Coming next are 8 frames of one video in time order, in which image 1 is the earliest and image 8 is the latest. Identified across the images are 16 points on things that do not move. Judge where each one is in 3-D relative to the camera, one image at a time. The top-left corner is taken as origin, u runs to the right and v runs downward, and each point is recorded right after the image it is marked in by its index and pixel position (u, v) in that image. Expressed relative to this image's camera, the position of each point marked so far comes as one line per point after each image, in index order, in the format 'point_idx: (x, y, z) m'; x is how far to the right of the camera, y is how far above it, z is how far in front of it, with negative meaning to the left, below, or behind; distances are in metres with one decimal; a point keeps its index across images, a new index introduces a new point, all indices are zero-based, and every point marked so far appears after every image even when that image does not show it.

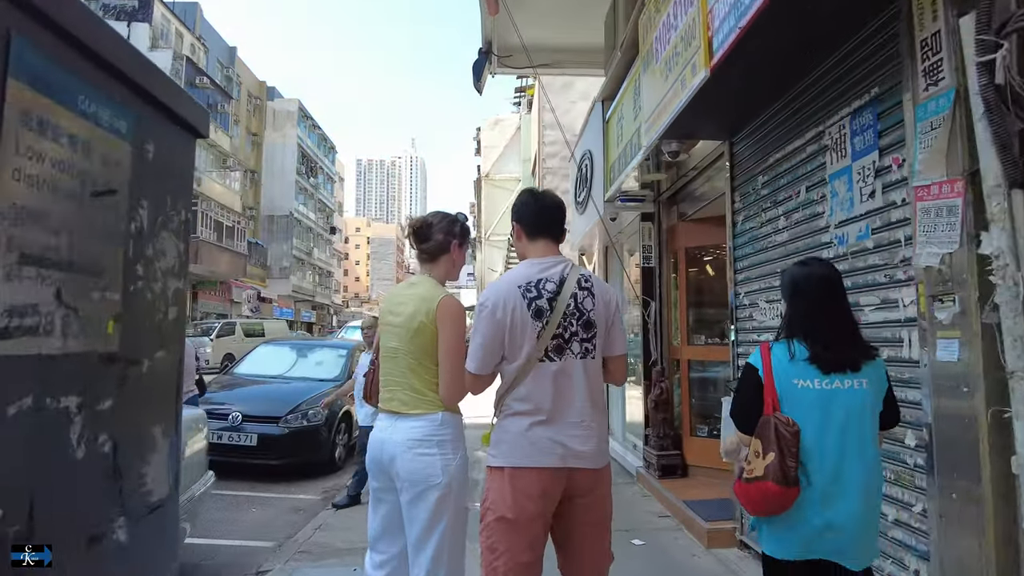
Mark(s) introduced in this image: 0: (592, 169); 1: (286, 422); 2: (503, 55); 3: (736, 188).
0: (+1.0, +1.4, +7.7) m
1: (-2.5, -1.4, +6.9) m
2: (-0.1, +3.4, +9.1) m
3: (+1.7, +0.8, +4.9) m
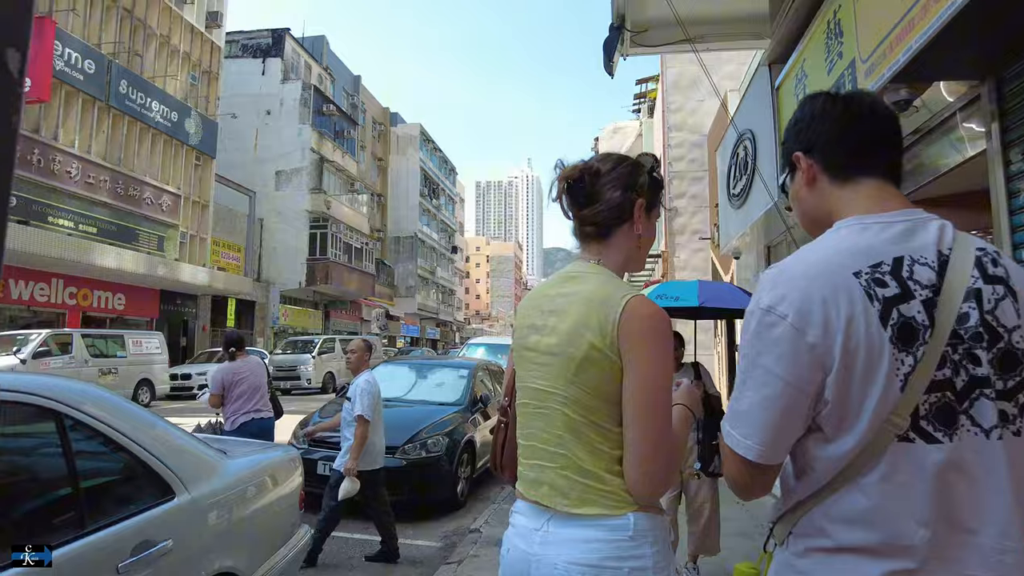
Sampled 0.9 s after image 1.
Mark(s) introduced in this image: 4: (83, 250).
0: (+2.5, +1.4, +6.3) m
1: (-1.0, -1.6, +6.1) m
2: (+1.6, +3.2, +7.9) m
3: (+2.7, +0.8, +3.4) m
4: (-11.9, +1.1, +17.6) m
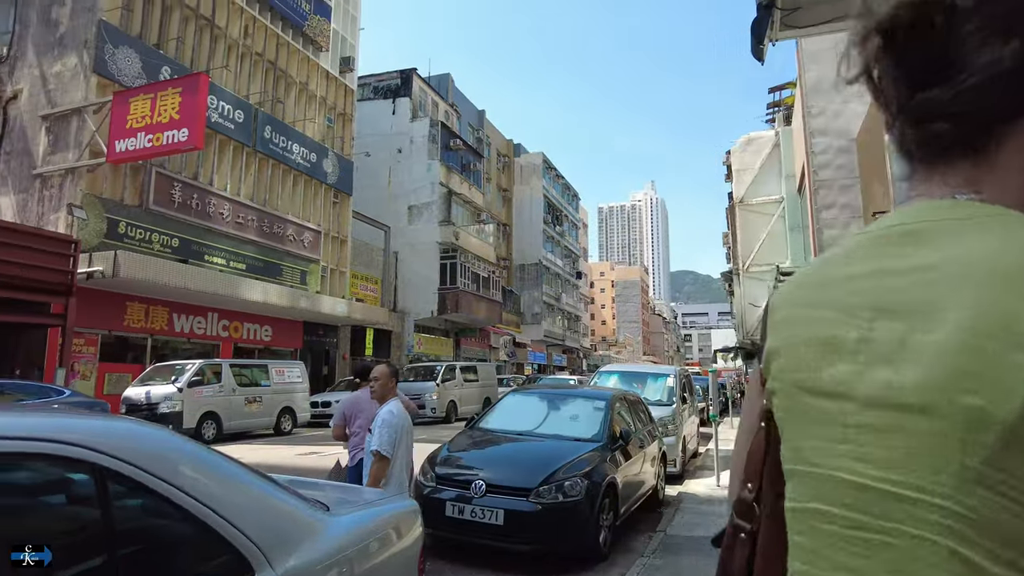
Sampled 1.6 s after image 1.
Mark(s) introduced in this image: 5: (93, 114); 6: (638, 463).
0: (+3.6, +1.3, +5.0) m
1: (+0.2, -1.8, +5.4) m
2: (+3.0, +3.0, +6.9) m
3: (+3.3, +0.8, +2.1) m
4: (-8.2, +0.1, +18.9) m
5: (-10.8, +4.5, +16.1) m
6: (+1.5, -2.1, +7.4) m
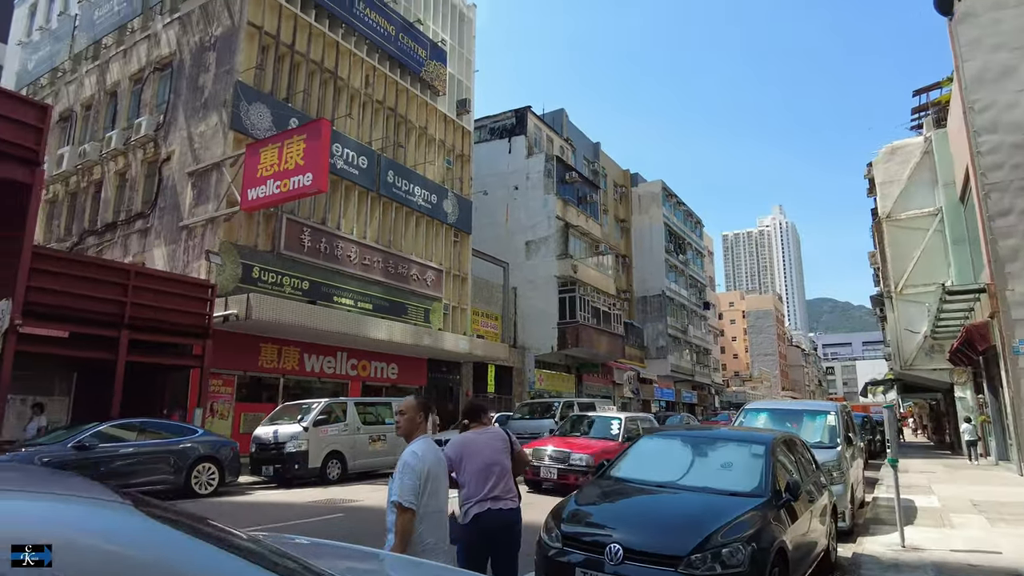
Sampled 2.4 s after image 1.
0: (+4.4, +1.3, +3.4) m
1: (+1.2, -1.9, +4.3) m
2: (+4.1, +2.9, +5.5) m
3: (+3.5, +1.0, +0.6) m
4: (-4.6, -1.1, +19.2) m
5: (-7.7, +3.3, +17.2) m
6: (+2.8, -2.2, +6.0) m
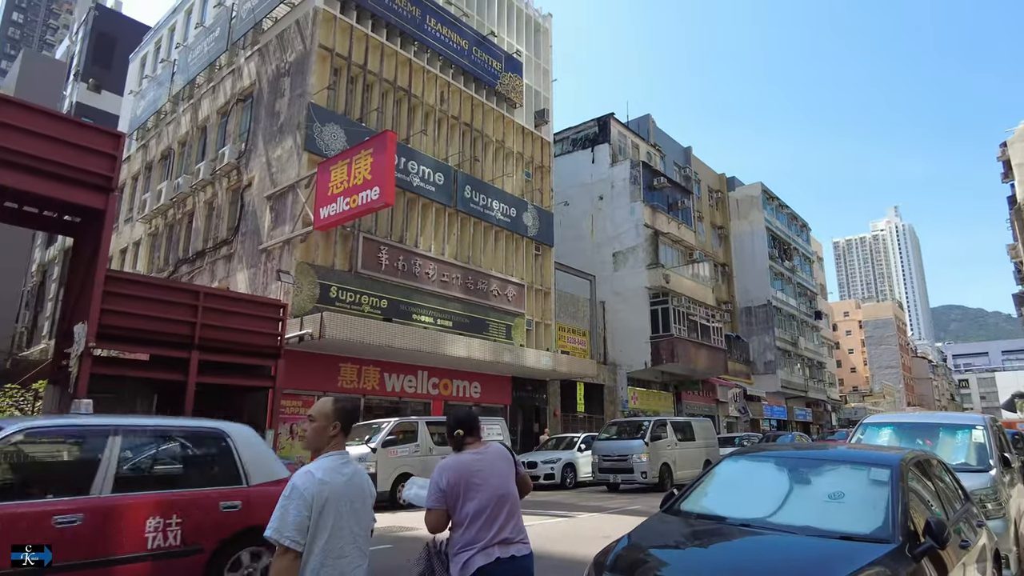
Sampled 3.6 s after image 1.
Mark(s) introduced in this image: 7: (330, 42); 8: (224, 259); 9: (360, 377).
0: (+4.2, +1.7, +1.8) m
1: (+1.3, -1.7, +3.0) m
2: (+4.1, +3.2, +3.9) m
3: (+2.9, +1.4, -0.9) m
4: (-2.2, -1.6, +18.6) m
5: (-5.7, +2.8, +17.3) m
6: (+3.2, -2.0, +4.4) m
7: (-5.6, +7.6, +19.4) m
8: (-9.1, +0.9, +19.9) m
9: (-4.4, -2.6, +18.3) m
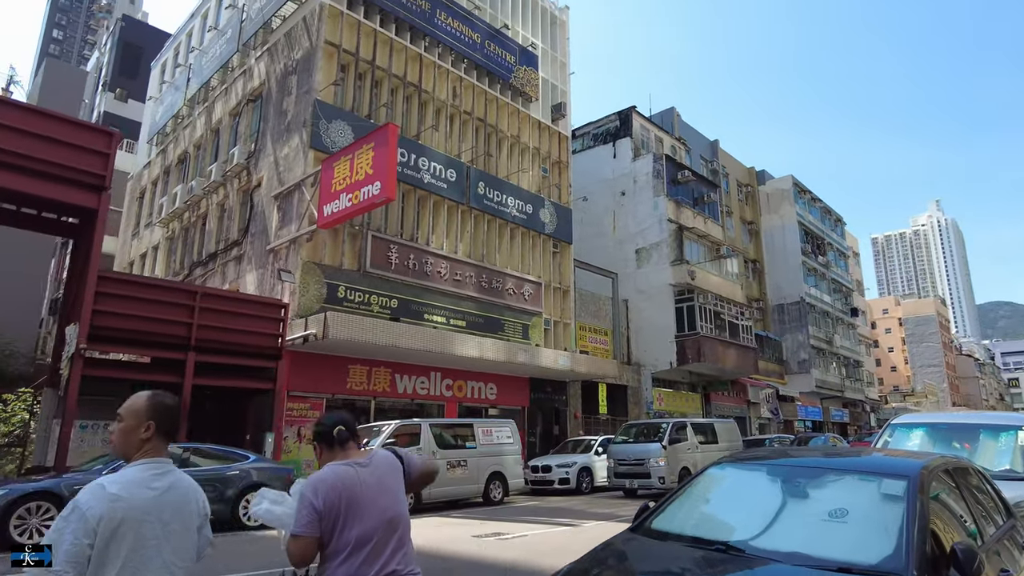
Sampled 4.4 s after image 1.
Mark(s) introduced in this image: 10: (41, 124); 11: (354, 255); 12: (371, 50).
0: (+3.6, +1.9, +0.9) m
1: (+0.9, -1.5, +2.3) m
2: (+3.7, +3.4, +3.1) m
3: (+2.2, +1.6, -1.6) m
4: (-1.8, -1.6, +18.1) m
5: (-5.5, +2.8, +17.0) m
6: (+2.8, -1.8, +3.6) m
7: (-5.3, +7.6, +19.1) m
8: (-8.7, +0.8, +19.7) m
9: (-4.1, -2.6, +17.9) m
10: (-8.7, +3.0, +11.7) m
11: (-4.6, +1.0, +18.1) m
12: (-4.5, +7.5, +19.9) m
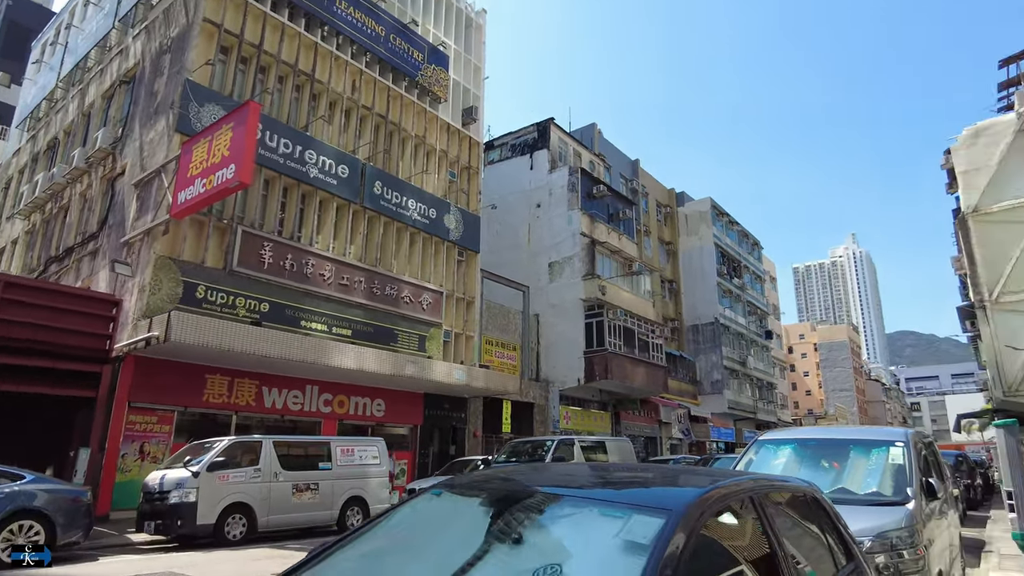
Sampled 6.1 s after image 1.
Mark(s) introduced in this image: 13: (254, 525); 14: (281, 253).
0: (+2.4, +2.1, +0.1) m
1: (-0.6, -1.2, +1.0) m
2: (+2.3, +3.6, +2.3) m
3: (+1.2, +1.9, -2.6) m
4: (-4.8, -1.6, +16.5) m
5: (-8.3, +2.8, +15.2) m
6: (+1.2, -1.6, +2.6) m
7: (-8.2, +7.5, +17.5) m
8: (-11.8, +0.9, +17.5) m
9: (-7.1, -2.6, +16.0) m
10: (-11.0, +3.3, +9.6) m
11: (-7.5, +1.0, +16.4) m
12: (-7.4, +7.5, +18.4) m
13: (-4.4, -4.1, +10.9) m
14: (-6.3, +1.0, +17.3) m
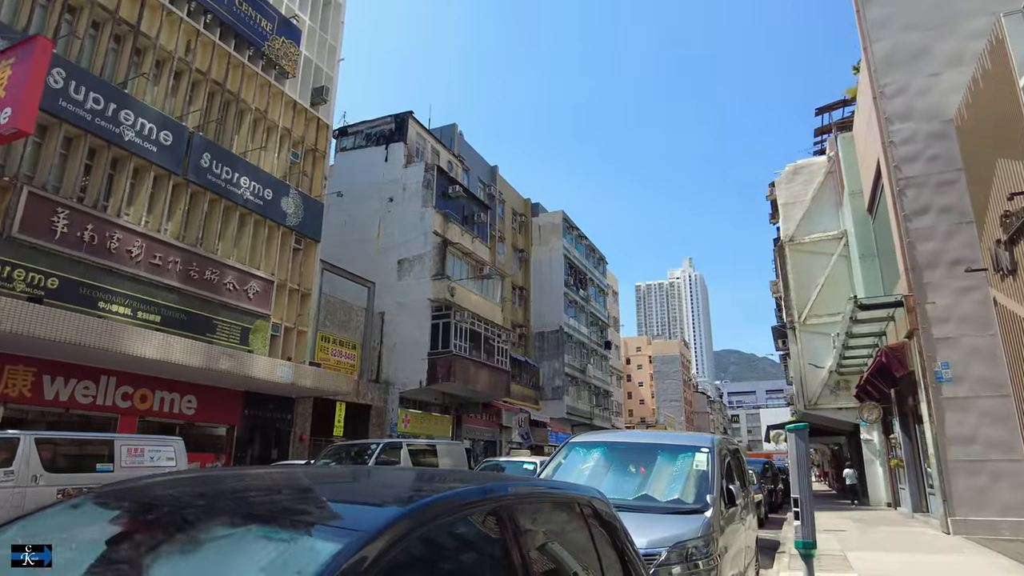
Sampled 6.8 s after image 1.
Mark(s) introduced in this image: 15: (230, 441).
0: (+2.1, +2.1, 0.0) m
1: (-1.2, -1.0, +0.3) m
2: (+1.6, +3.6, +2.2) m
3: (+1.5, +2.0, -2.9) m
4: (-8.8, -1.1, +14.4) m
5: (-11.6, +3.5, +12.4) m
6: (+0.1, -1.5, +2.1) m
7: (-11.7, +8.3, +14.7) m
8: (-15.6, +1.9, +13.8) m
9: (-11.0, -1.9, +13.4) m
10: (-12.9, +4.2, +6.4) m
11: (-11.2, +1.6, +13.7) m
12: (-11.2, +8.1, +15.8) m
13: (-7.3, -3.6, +8.9) m
14: (-10.3, +1.6, +14.9) m
15: (-8.4, -4.5, +18.8) m
